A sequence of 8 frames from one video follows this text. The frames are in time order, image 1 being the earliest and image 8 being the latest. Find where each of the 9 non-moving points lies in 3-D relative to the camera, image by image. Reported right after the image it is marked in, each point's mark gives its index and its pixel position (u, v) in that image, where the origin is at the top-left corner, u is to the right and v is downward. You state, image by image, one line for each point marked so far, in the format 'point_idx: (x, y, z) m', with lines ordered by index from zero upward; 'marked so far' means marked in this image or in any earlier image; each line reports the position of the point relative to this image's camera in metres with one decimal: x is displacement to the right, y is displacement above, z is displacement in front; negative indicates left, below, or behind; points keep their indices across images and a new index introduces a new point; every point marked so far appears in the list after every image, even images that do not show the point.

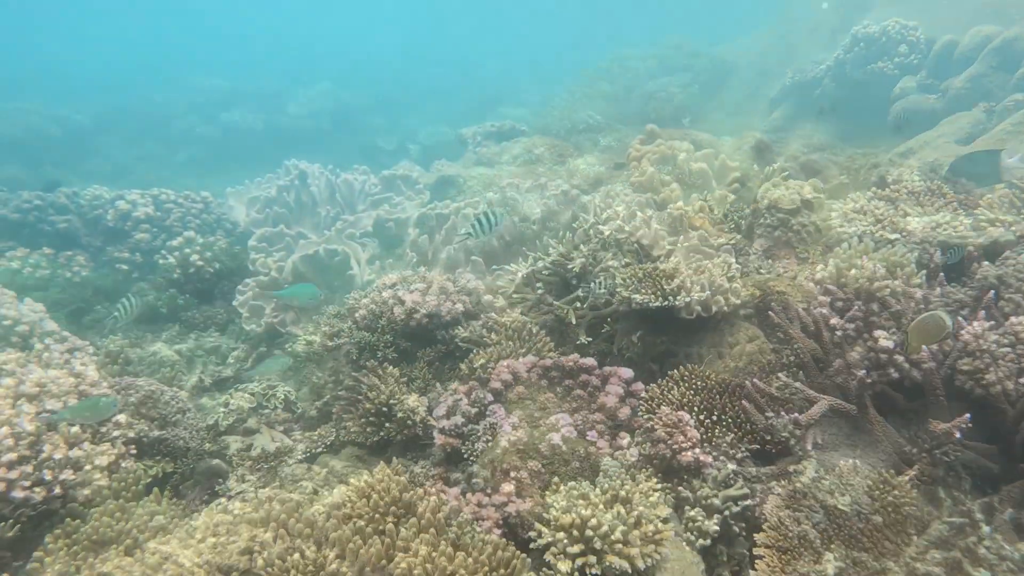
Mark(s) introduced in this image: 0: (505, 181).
0: (-0.1, +0.9, +6.9) m
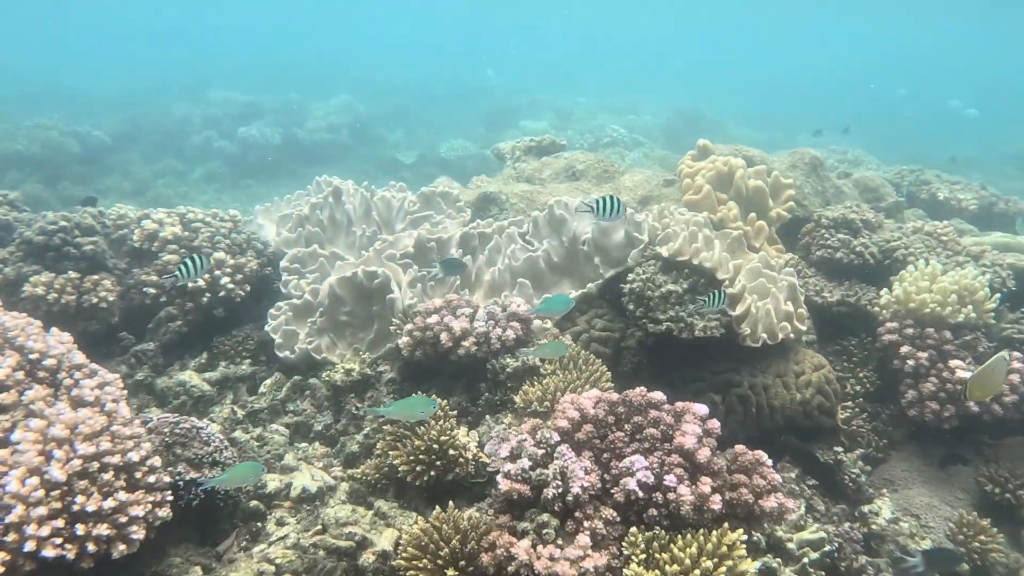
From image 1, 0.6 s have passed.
0: (+0.3, +0.7, +6.6) m
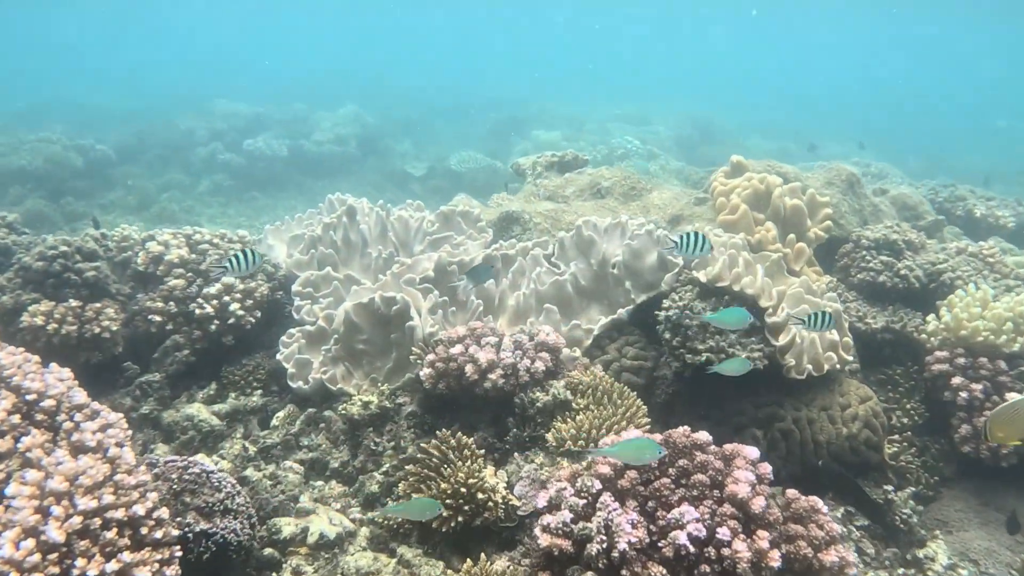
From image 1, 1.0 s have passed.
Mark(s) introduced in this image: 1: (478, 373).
0: (+0.5, +0.5, +6.3) m
1: (-0.2, -0.5, +4.8) m
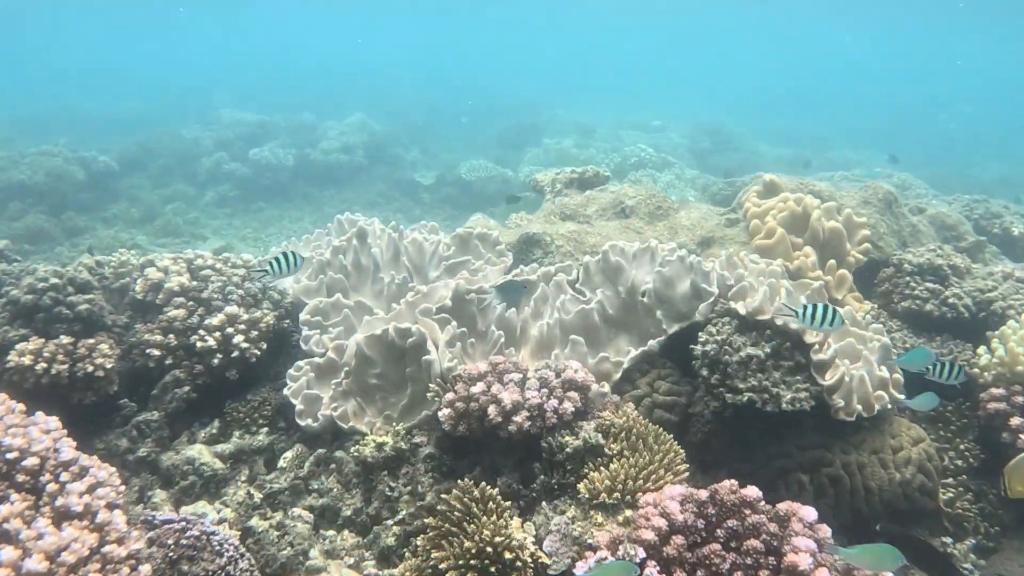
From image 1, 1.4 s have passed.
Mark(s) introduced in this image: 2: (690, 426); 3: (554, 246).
0: (+0.6, +0.3, +5.9) m
1: (-0.1, -0.7, +4.4) m
2: (+1.0, -0.8, +4.9) m
3: (+0.3, +0.3, +5.8) m
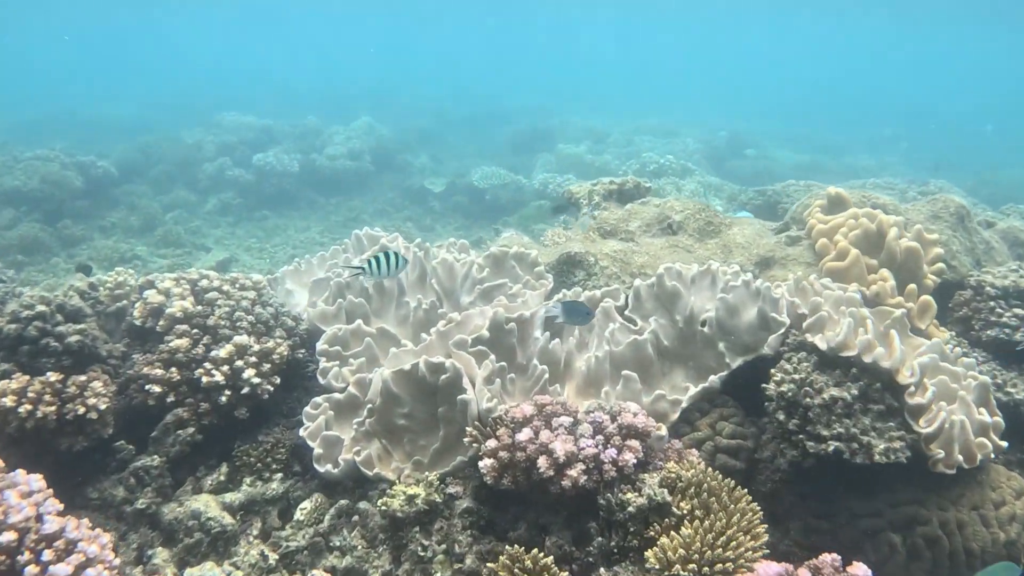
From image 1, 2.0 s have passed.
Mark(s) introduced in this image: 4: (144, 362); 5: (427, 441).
0: (+0.8, +0.2, +5.3) m
1: (+0.2, -0.8, +3.9) m
2: (+1.3, -1.0, +4.3) m
3: (+0.5, +0.1, +5.3) m
4: (-2.0, -0.4, +4.6) m
5: (-0.5, -0.8, +4.5) m
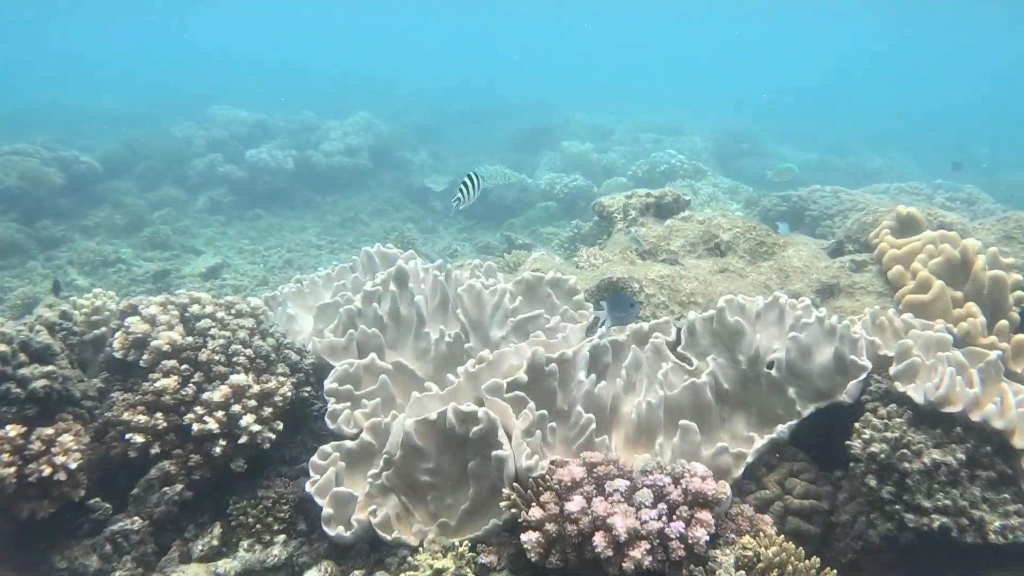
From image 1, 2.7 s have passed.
0: (+1.0, 0.0, +4.7) m
1: (+0.4, -1.0, +3.3) m
2: (+1.5, -1.1, +3.8) m
3: (+0.7, 0.0, +4.7) m
4: (-1.8, -0.6, +4.0) m
5: (-0.3, -1.0, +3.9) m
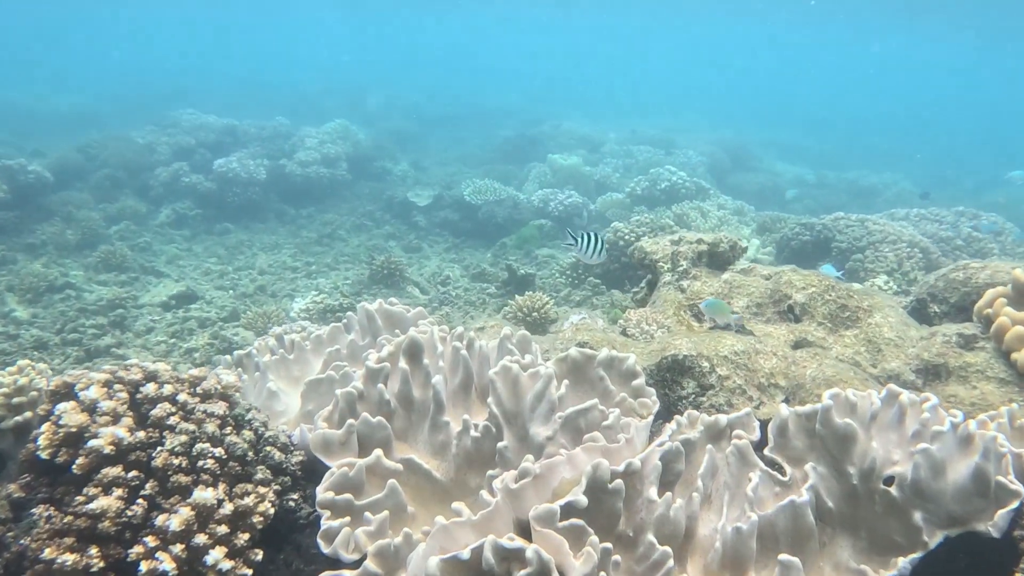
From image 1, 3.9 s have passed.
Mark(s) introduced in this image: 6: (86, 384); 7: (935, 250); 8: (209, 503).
0: (+1.2, -0.4, +3.9) m
1: (+0.6, -1.4, +2.4) m
2: (+1.7, -1.5, +2.9) m
3: (+0.9, -0.4, +3.8) m
4: (-1.6, -0.9, +3.0) m
5: (-0.1, -1.3, +3.0) m
6: (-1.8, -0.4, +3.5) m
7: (+4.8, +0.4, +9.5) m
8: (-1.1, -0.8, +3.1) m
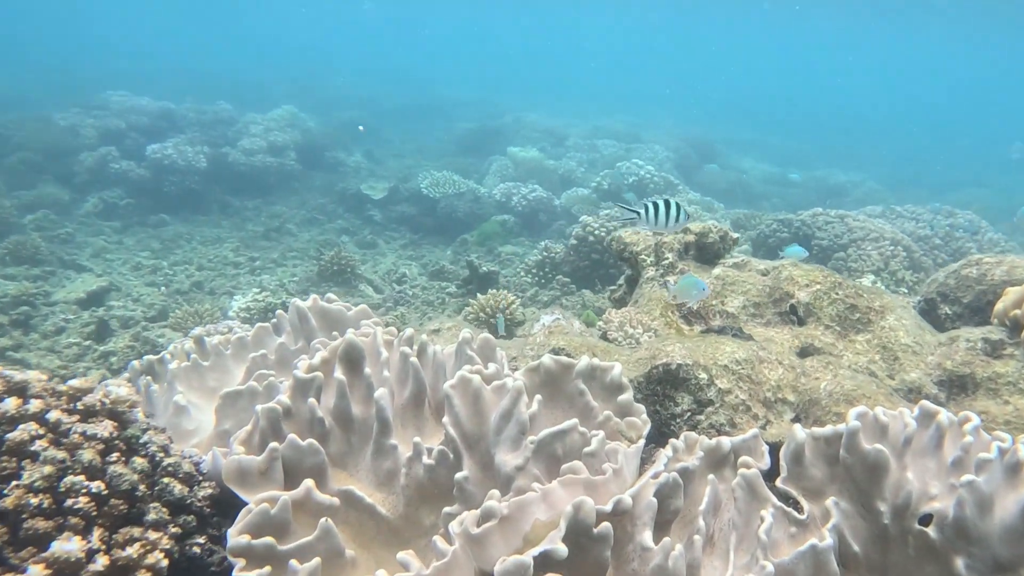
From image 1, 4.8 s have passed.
0: (+1.1, -0.4, +3.3) m
1: (+0.5, -1.3, +1.8) m
2: (+1.6, -1.5, +2.4) m
3: (+0.8, -0.4, +3.2) m
4: (-1.7, -0.9, +2.3) m
5: (-0.2, -1.3, +2.4) m
6: (-1.9, -0.4, +2.8) m
7: (+4.4, +0.4, +9.1) m
8: (-1.2, -0.8, +2.4) m
